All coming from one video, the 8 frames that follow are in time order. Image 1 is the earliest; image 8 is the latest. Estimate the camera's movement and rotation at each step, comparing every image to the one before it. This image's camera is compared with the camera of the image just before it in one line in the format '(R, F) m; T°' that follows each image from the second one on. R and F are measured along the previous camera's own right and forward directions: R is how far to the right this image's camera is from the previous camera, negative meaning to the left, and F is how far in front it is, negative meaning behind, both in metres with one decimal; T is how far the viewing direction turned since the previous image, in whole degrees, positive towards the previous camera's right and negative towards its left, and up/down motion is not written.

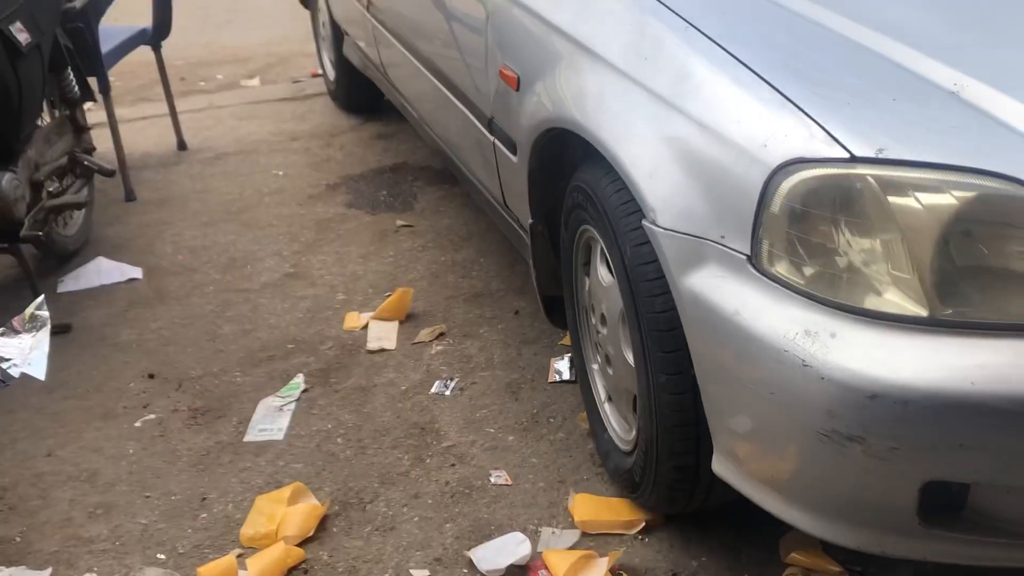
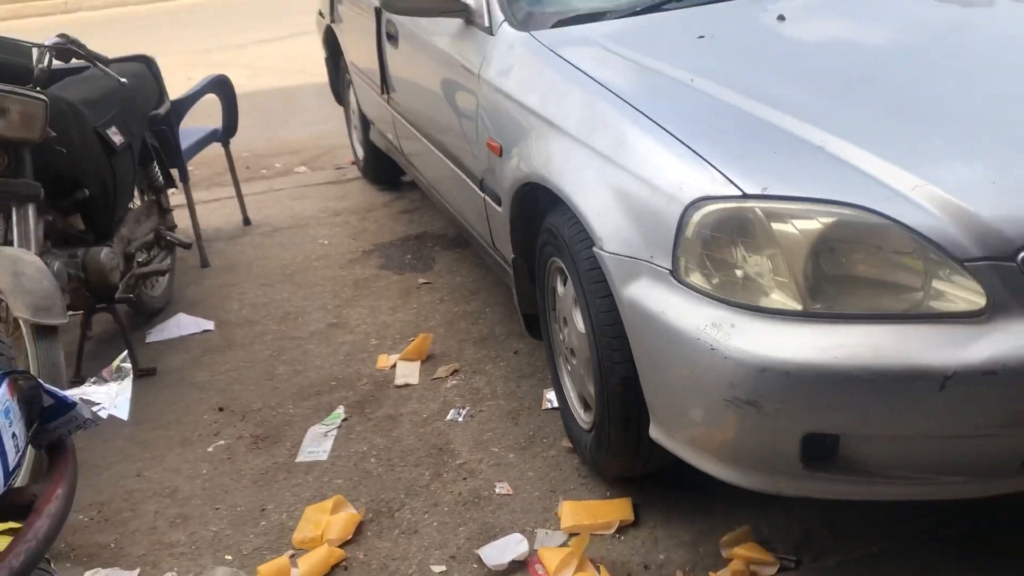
(+0.2, -0.7) m; -3°
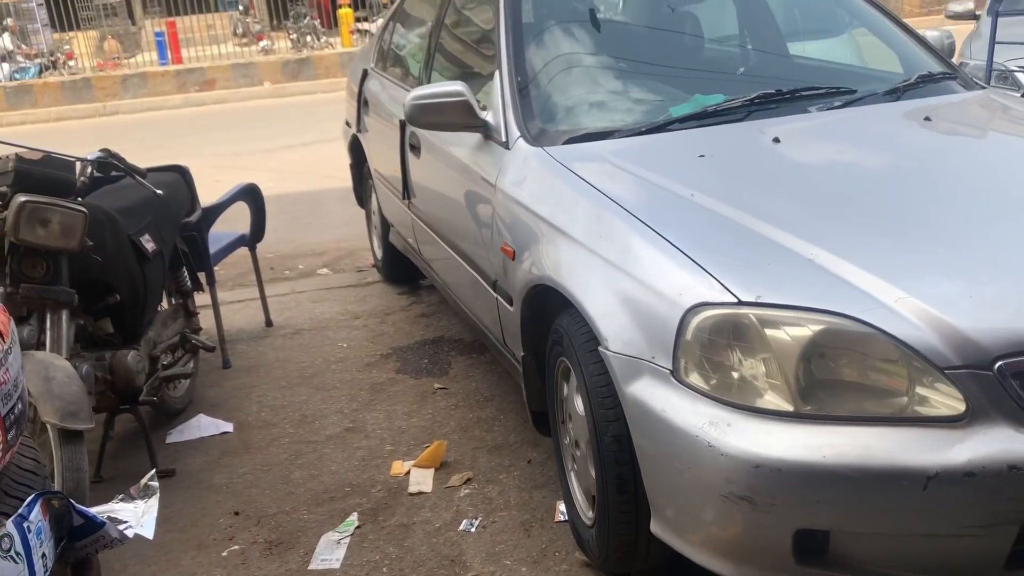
(+0.4, +0.1) m; -6°
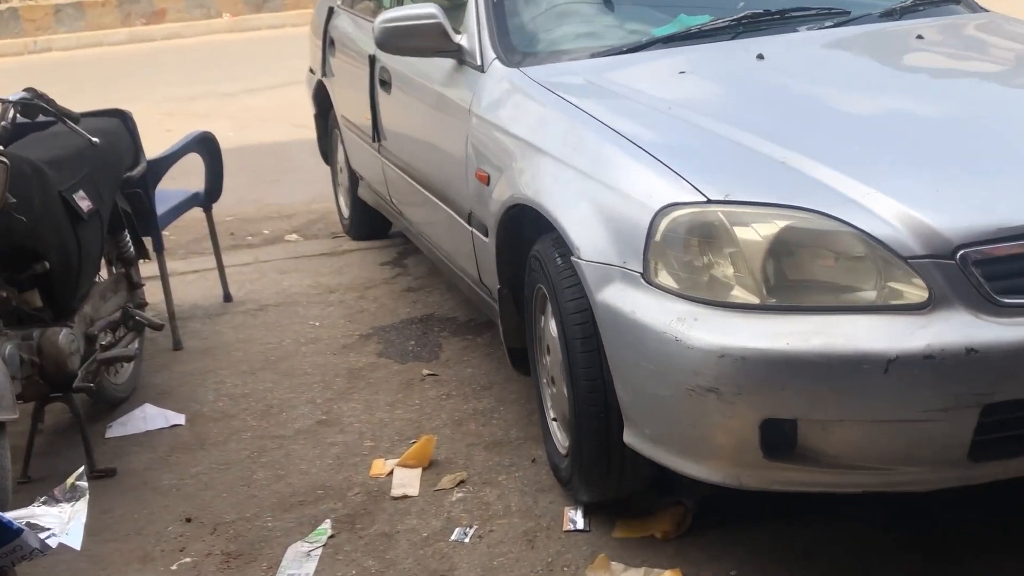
(-0.1, +0.6) m; +2°
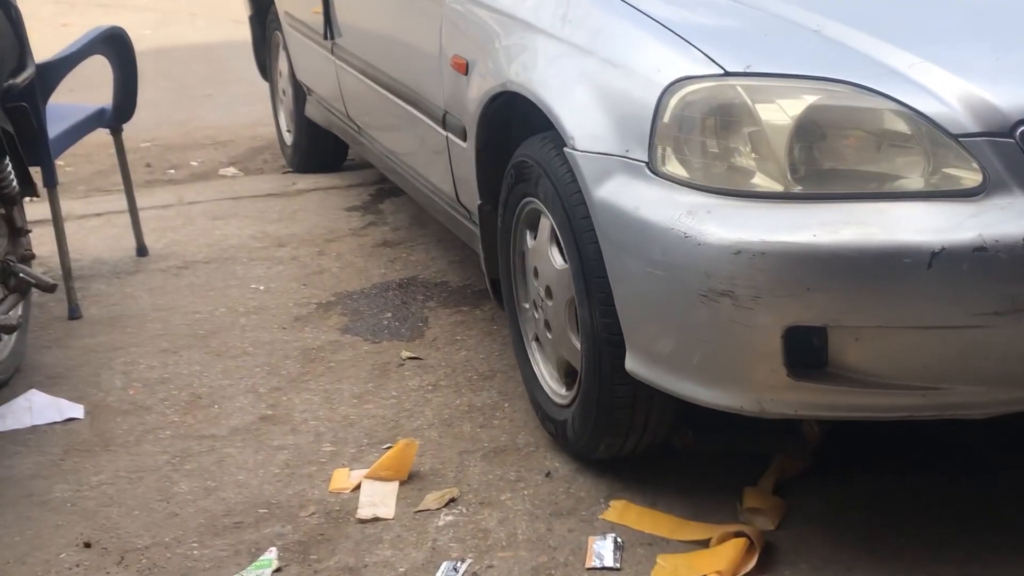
(-0.1, +0.8) m; +2°
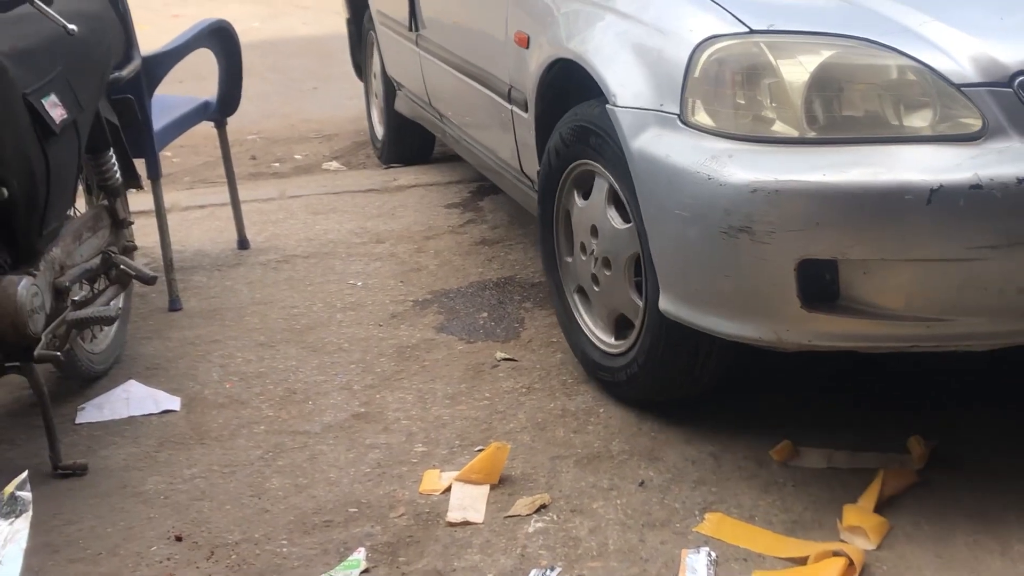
(0.0, +0.1) m; -4°
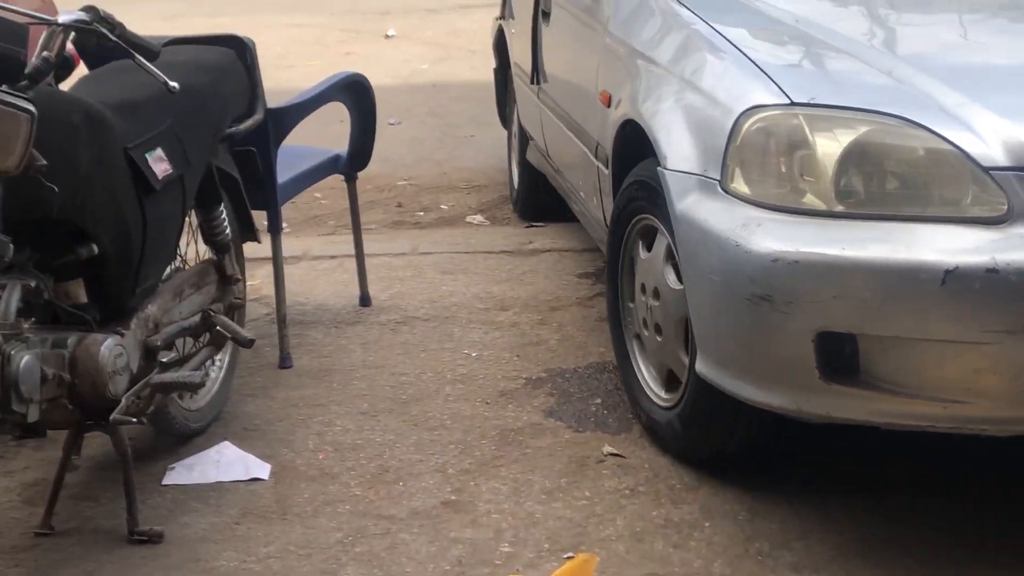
(+0.1, +0.2) m; -8°
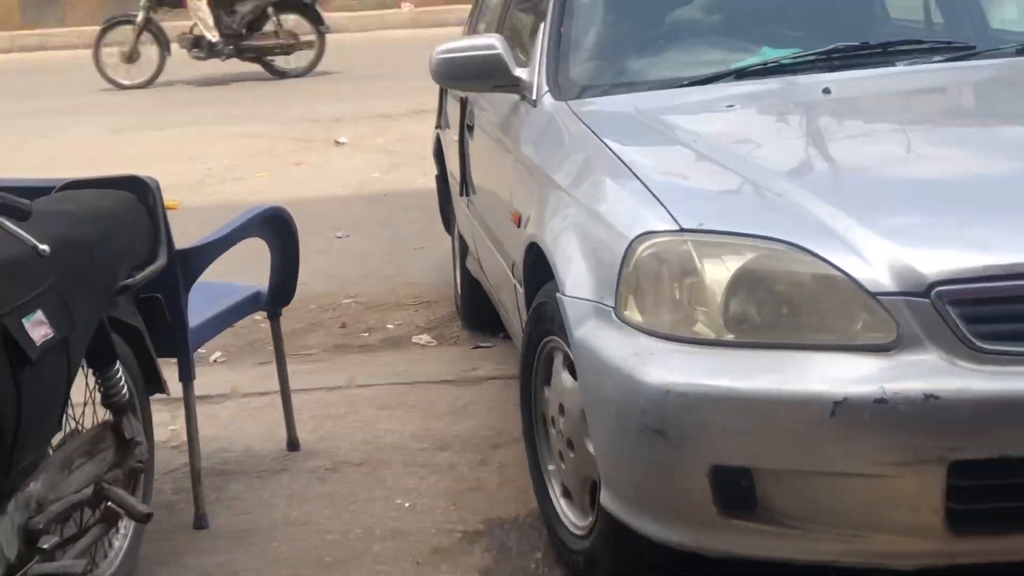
(+0.1, +0.2) m; +1°
